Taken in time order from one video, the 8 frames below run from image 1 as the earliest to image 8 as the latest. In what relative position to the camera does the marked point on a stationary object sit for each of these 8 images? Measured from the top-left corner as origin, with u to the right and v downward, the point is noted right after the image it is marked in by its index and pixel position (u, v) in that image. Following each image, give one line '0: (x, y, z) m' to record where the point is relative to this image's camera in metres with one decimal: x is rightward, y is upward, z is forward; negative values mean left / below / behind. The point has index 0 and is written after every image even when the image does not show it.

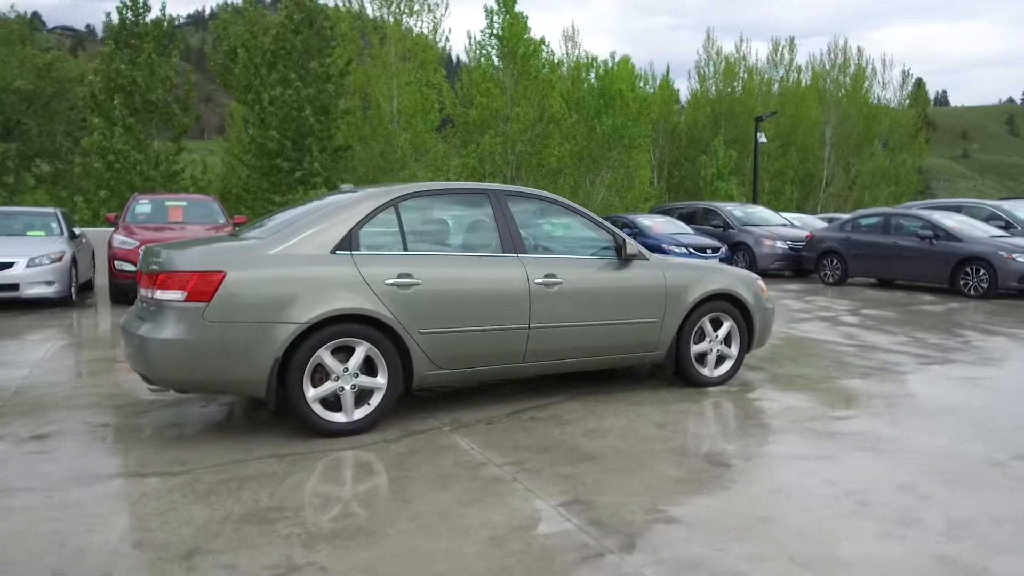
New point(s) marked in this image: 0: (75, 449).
0: (-2.7, -0.9, +5.5) m
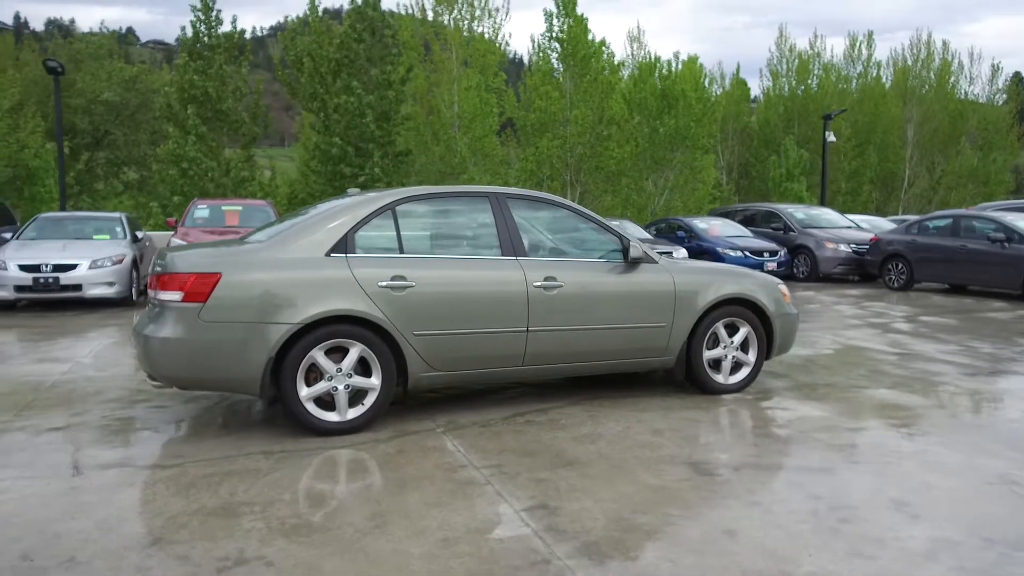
0: (-2.8, -1.0, +5.8) m
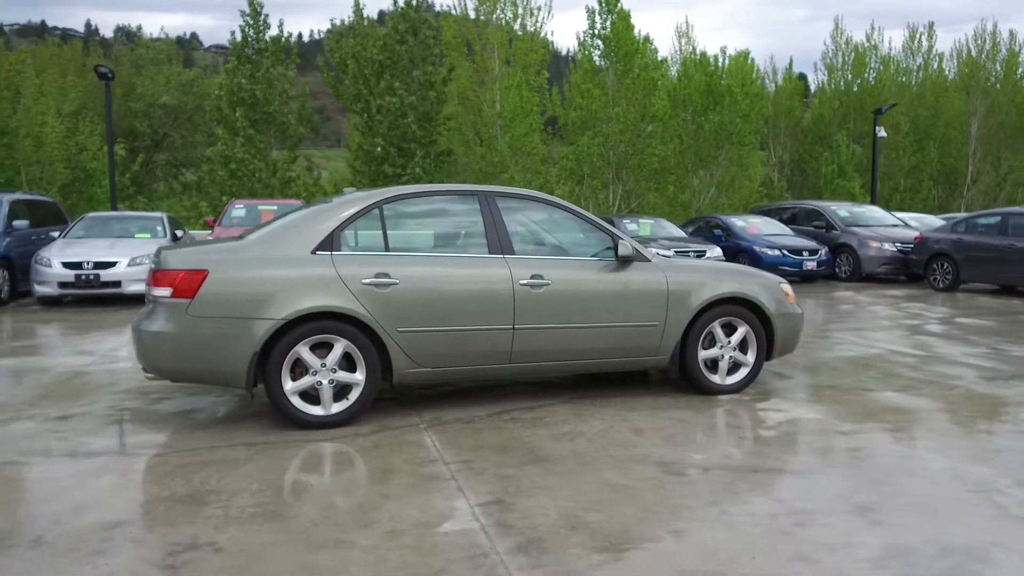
0: (-2.9, -0.9, +6.1) m
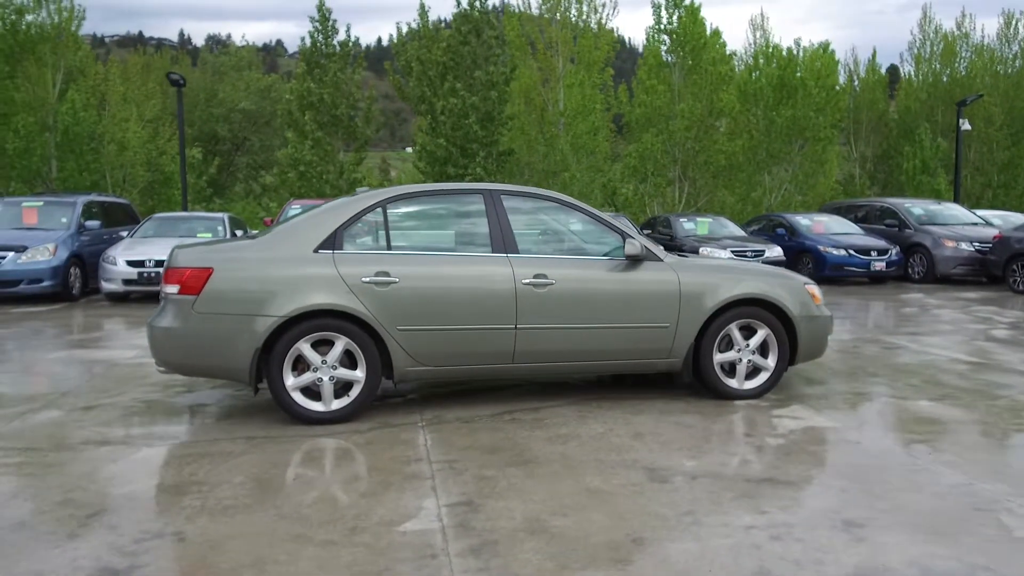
0: (-2.9, -0.9, +6.4) m
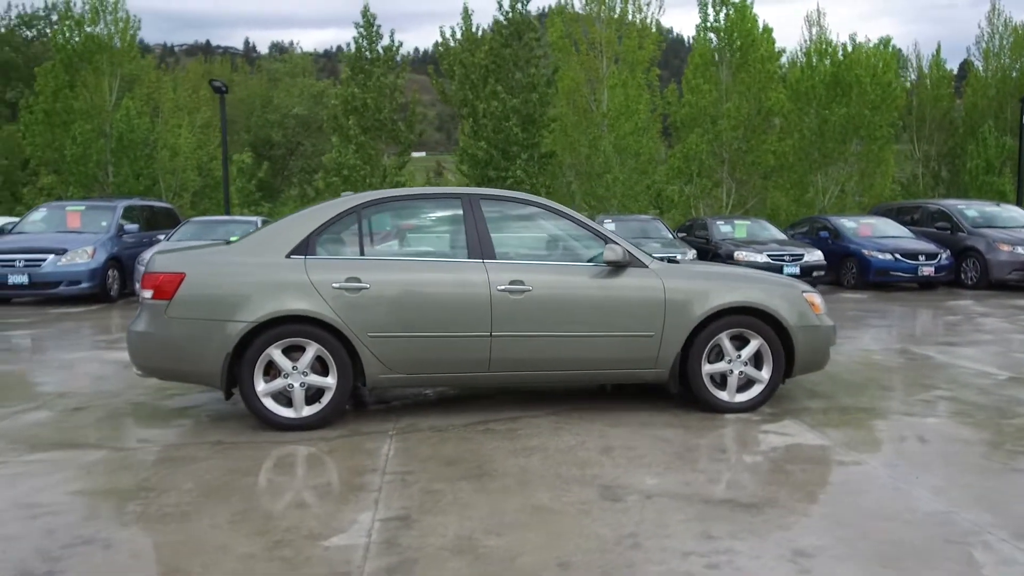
0: (-3.0, -0.9, +6.5) m
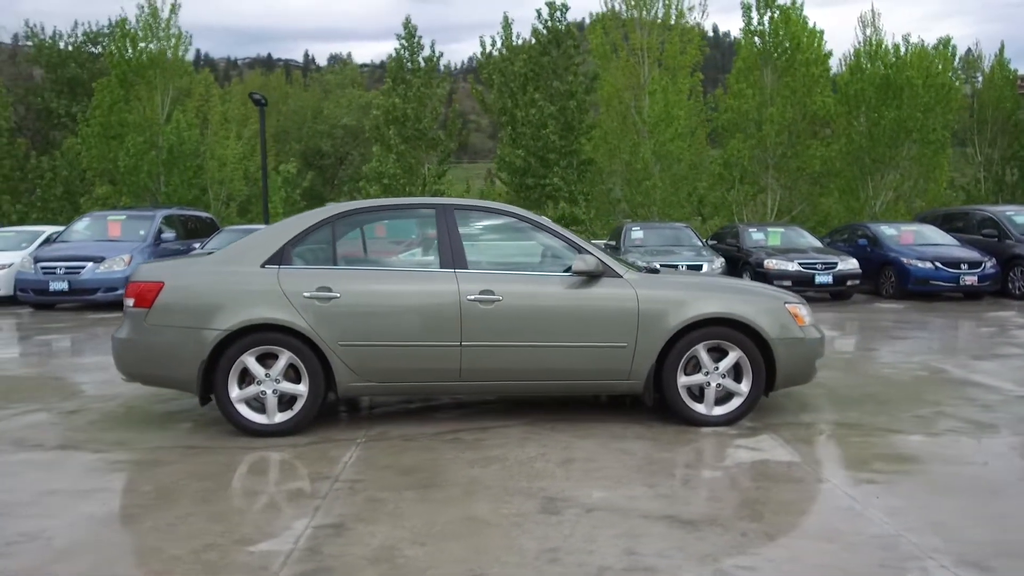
0: (-3.2, -1.0, +6.7) m
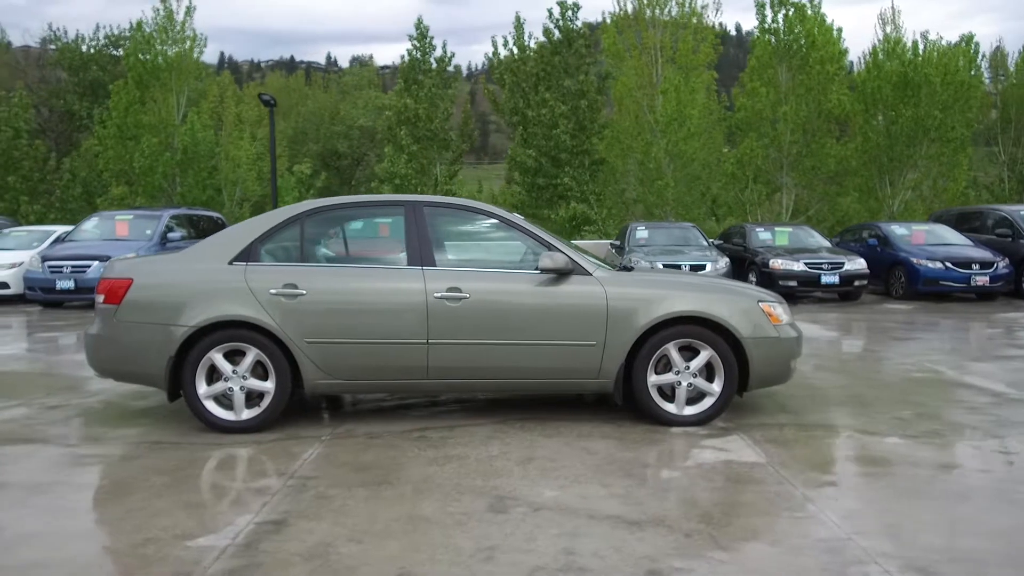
0: (-3.4, -1.0, +6.8) m
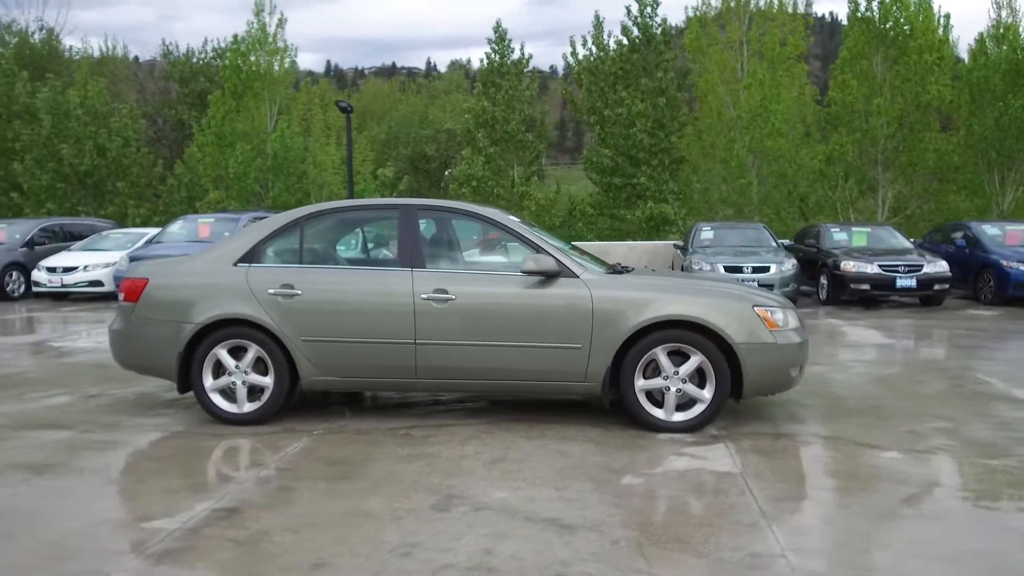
0: (-3.3, -0.9, +7.3) m
